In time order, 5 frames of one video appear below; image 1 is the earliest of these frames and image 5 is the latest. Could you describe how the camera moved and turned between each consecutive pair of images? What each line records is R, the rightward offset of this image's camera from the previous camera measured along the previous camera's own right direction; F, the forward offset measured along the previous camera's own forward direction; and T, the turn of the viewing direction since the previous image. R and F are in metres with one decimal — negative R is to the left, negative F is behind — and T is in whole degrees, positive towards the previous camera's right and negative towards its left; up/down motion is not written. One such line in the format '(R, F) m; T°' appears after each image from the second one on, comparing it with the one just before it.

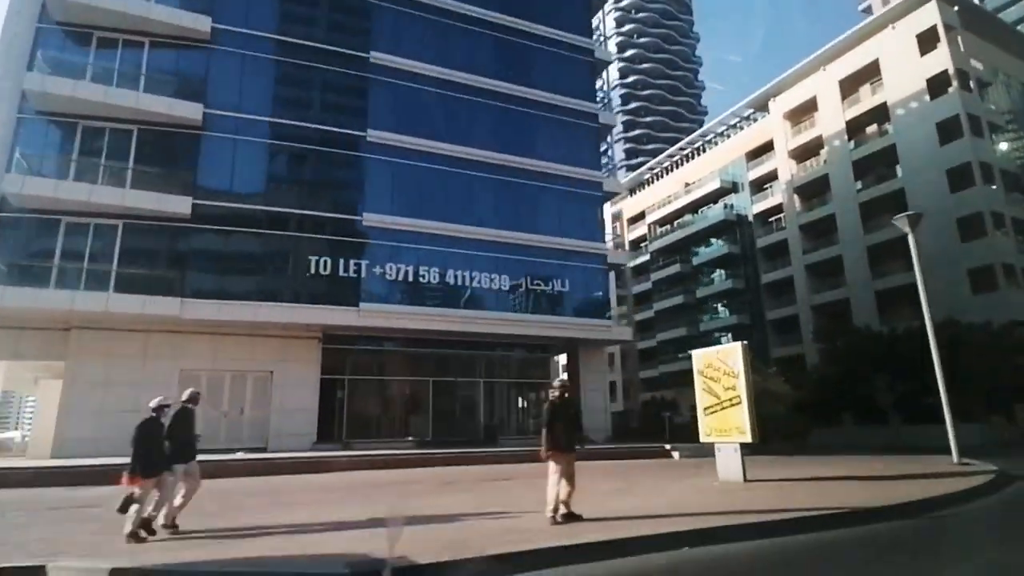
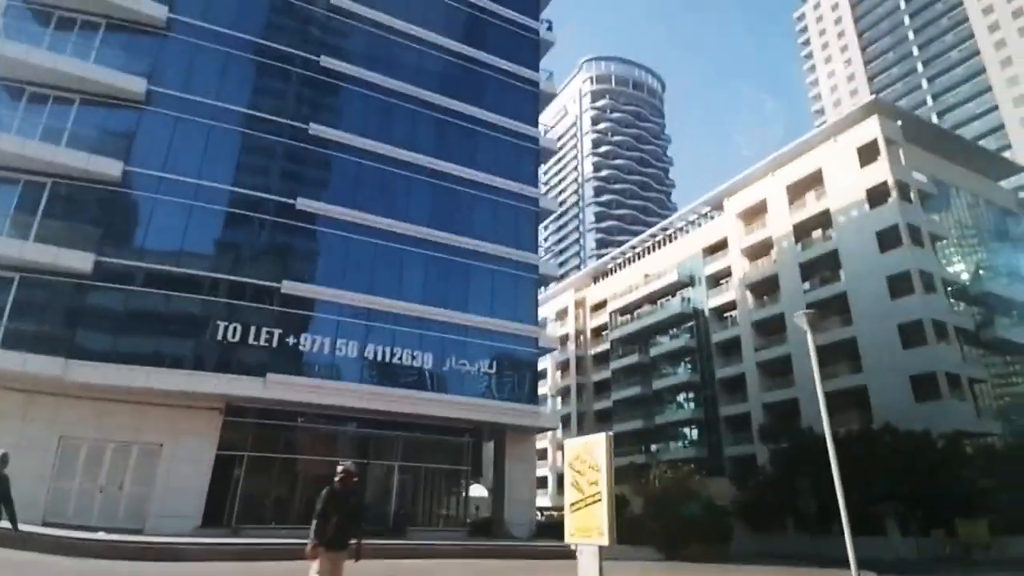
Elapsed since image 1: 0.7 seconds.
(+2.0, +0.5) m; +2°
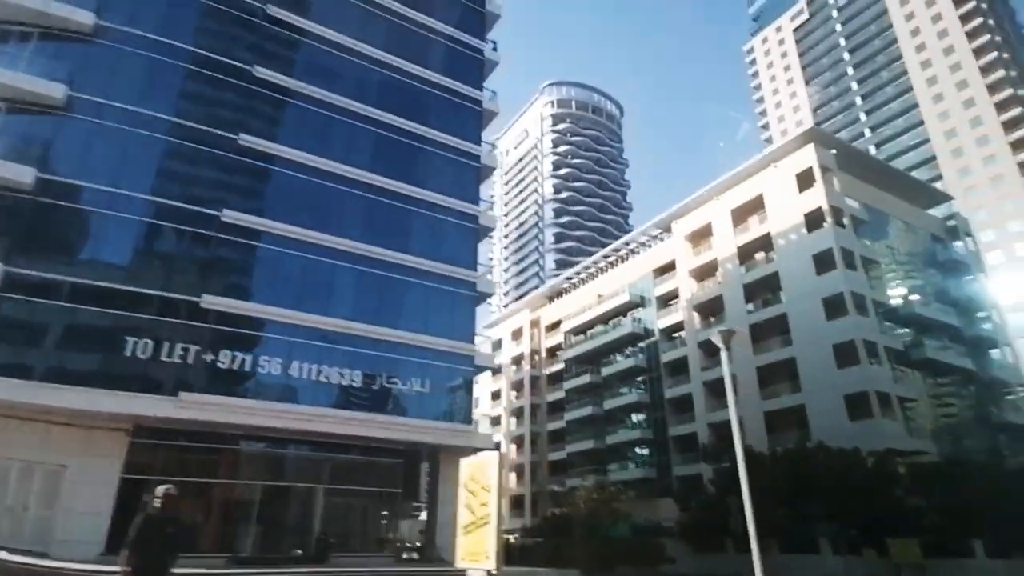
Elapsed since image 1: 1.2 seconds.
(+1.2, +0.2) m; +4°
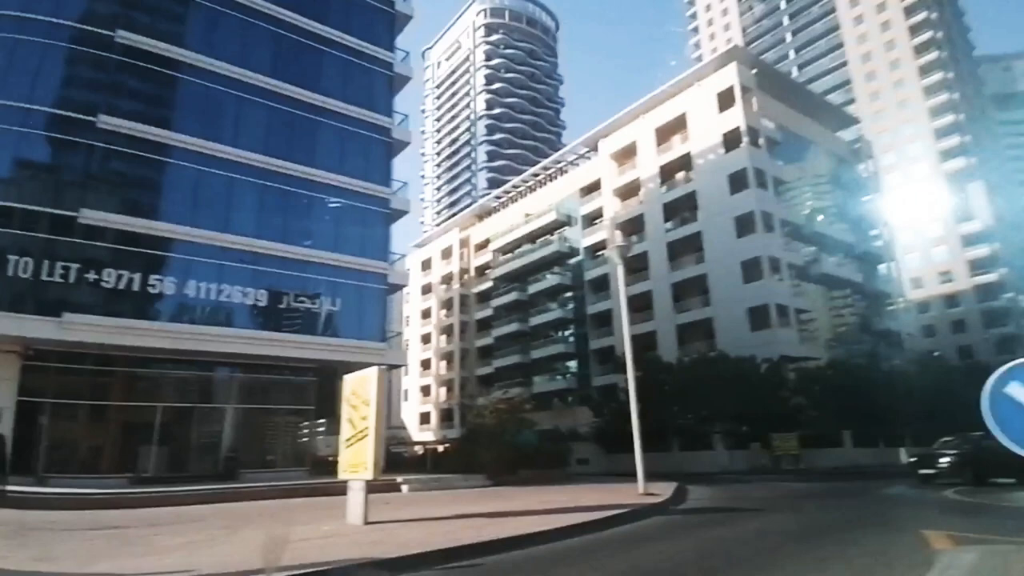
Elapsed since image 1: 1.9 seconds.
(+0.9, 0.0) m; +6°
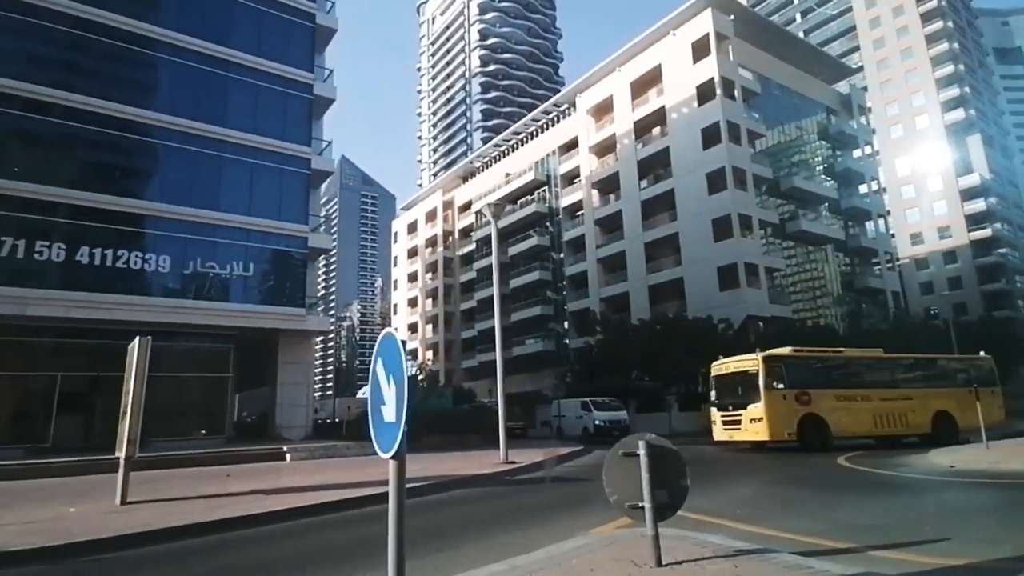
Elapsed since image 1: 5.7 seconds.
(+3.6, +0.8) m; -1°
